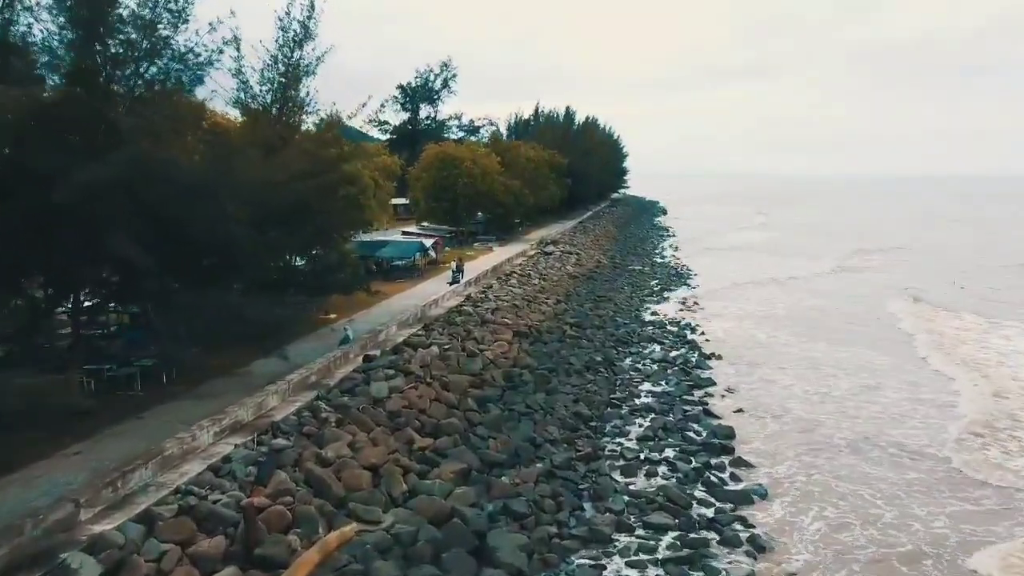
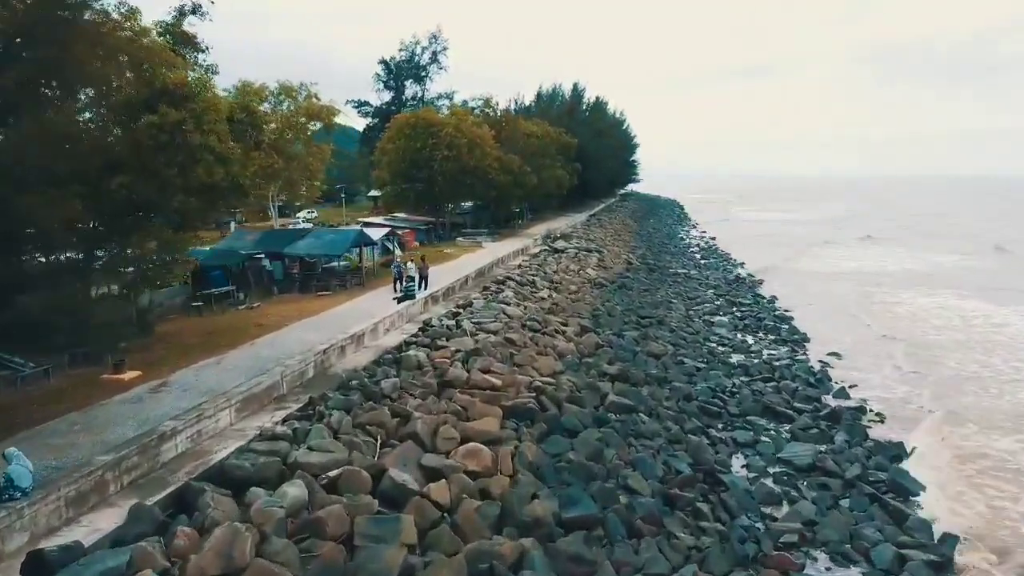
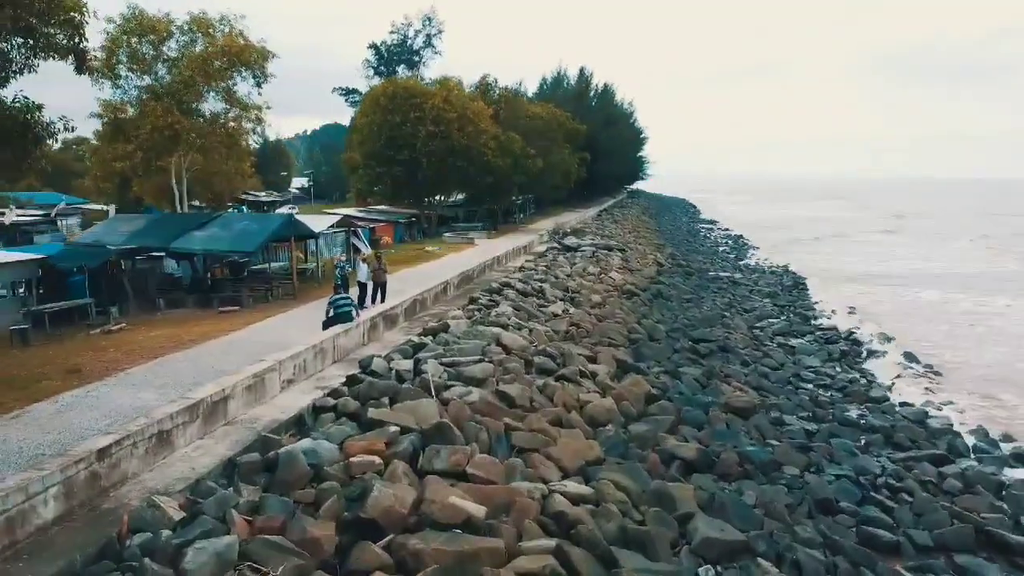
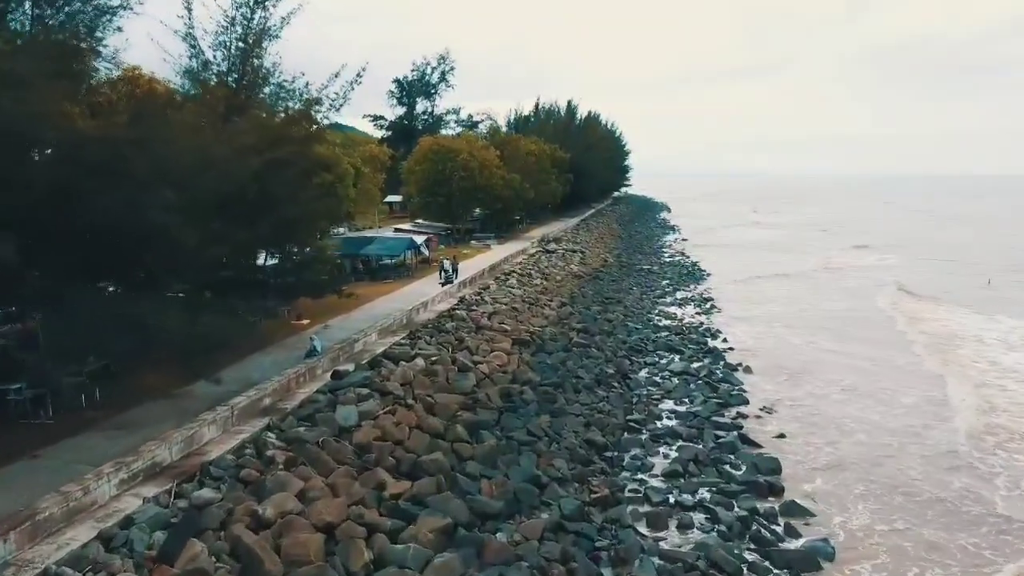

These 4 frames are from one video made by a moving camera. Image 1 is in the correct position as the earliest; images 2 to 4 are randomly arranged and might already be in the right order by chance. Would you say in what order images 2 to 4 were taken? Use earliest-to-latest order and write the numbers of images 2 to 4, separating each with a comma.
4, 2, 3
